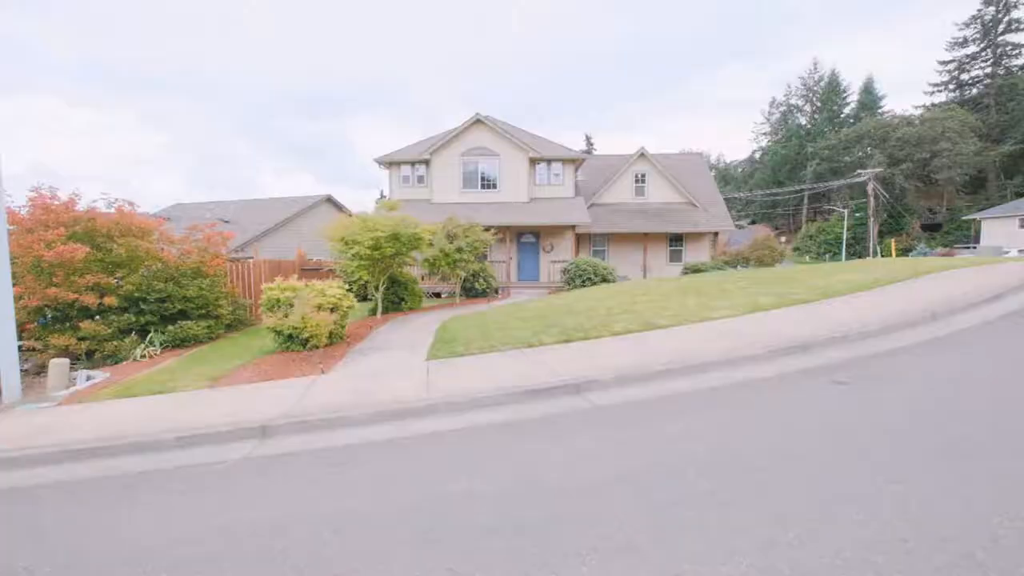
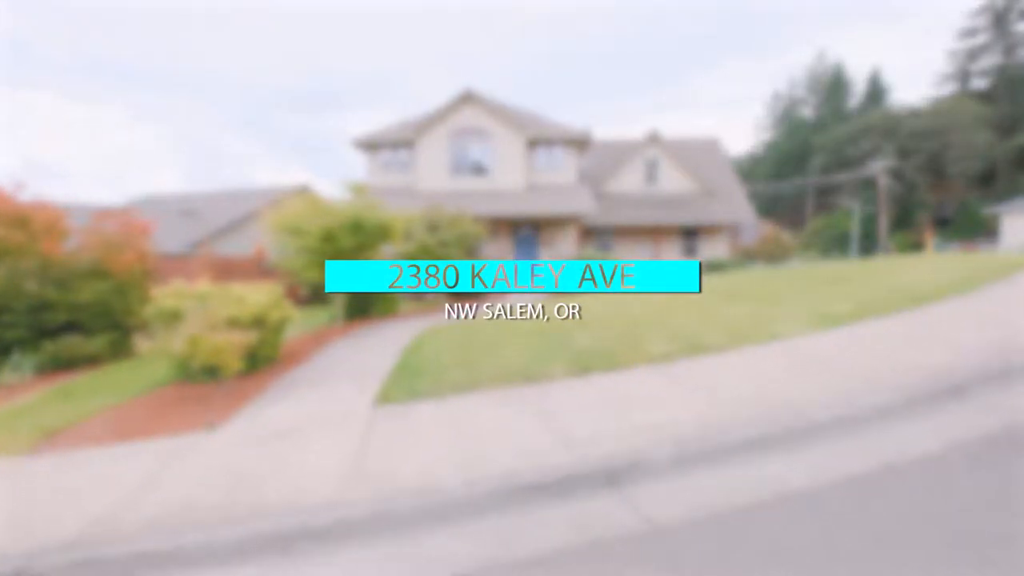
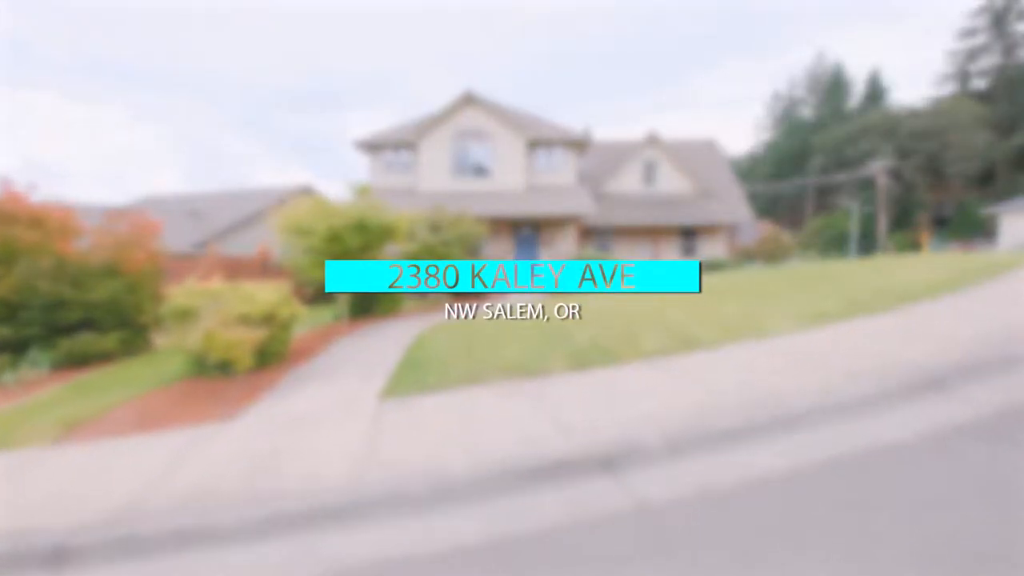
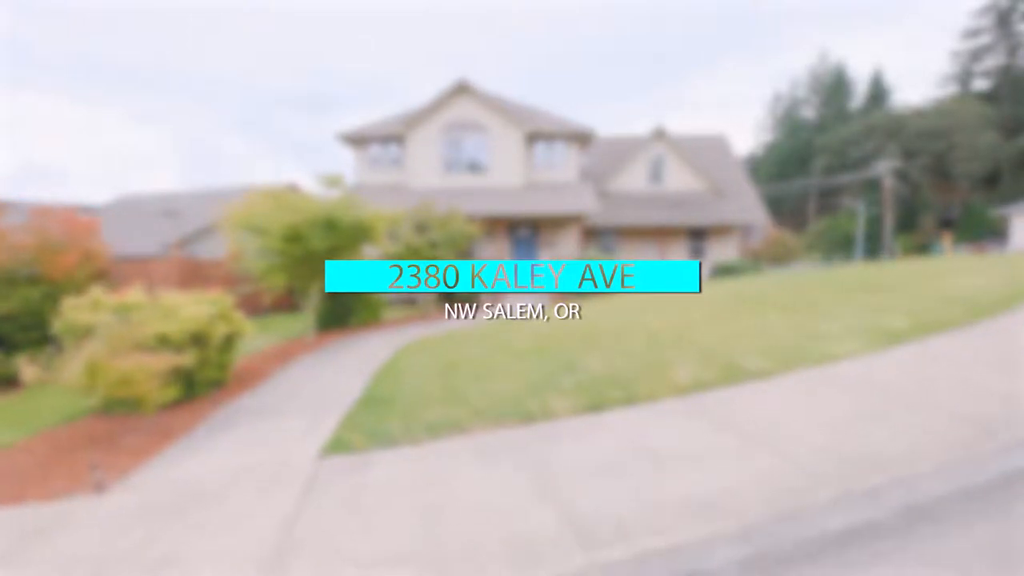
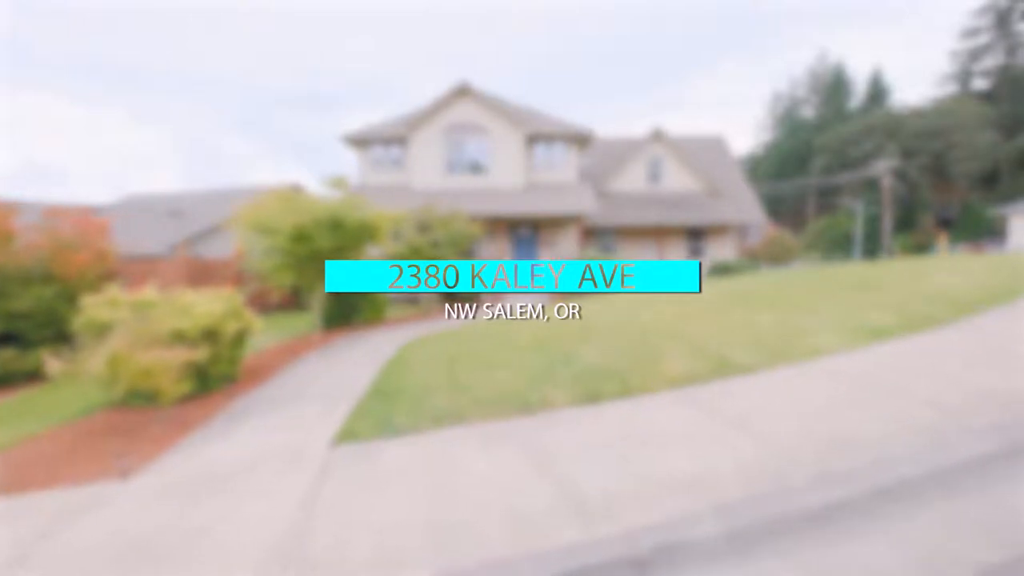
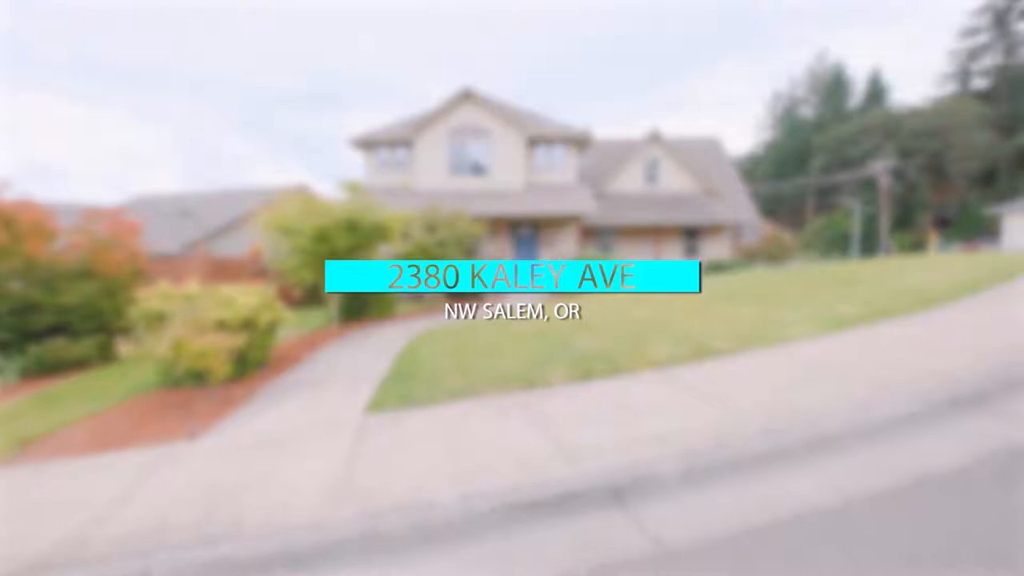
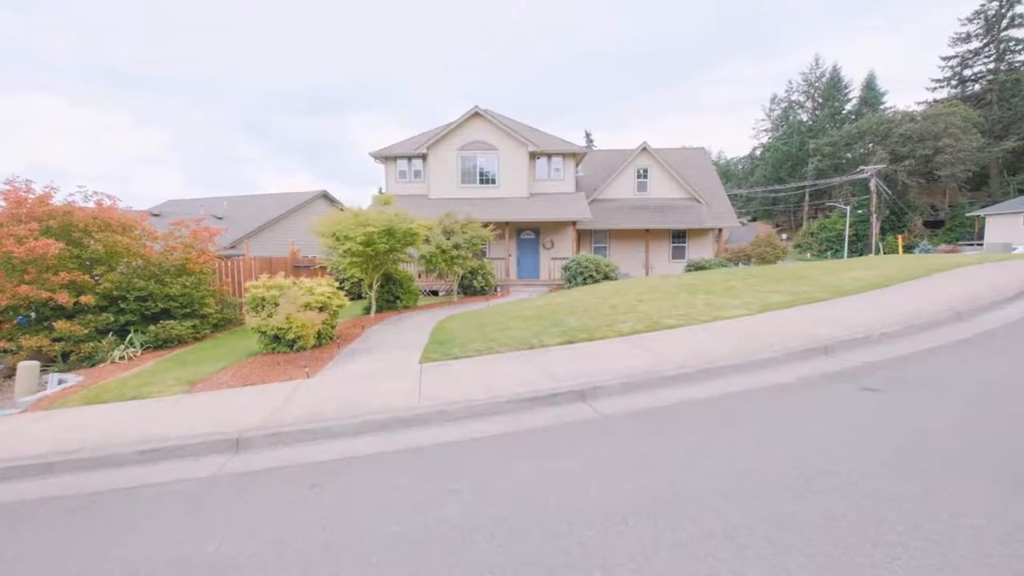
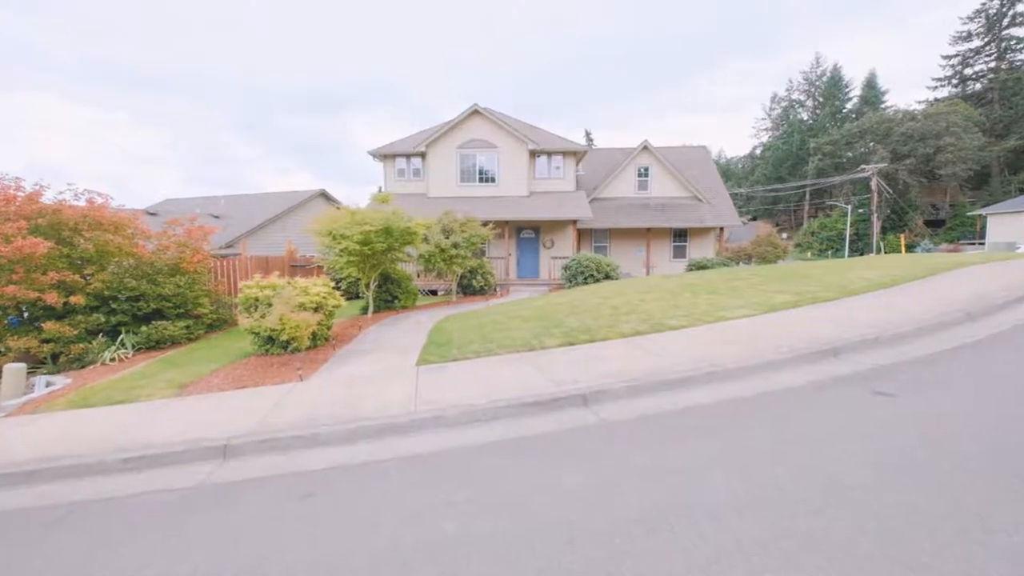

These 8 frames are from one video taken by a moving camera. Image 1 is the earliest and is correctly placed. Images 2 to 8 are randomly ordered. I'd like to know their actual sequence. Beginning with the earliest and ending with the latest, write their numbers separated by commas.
7, 8, 3, 2, 6, 5, 4
